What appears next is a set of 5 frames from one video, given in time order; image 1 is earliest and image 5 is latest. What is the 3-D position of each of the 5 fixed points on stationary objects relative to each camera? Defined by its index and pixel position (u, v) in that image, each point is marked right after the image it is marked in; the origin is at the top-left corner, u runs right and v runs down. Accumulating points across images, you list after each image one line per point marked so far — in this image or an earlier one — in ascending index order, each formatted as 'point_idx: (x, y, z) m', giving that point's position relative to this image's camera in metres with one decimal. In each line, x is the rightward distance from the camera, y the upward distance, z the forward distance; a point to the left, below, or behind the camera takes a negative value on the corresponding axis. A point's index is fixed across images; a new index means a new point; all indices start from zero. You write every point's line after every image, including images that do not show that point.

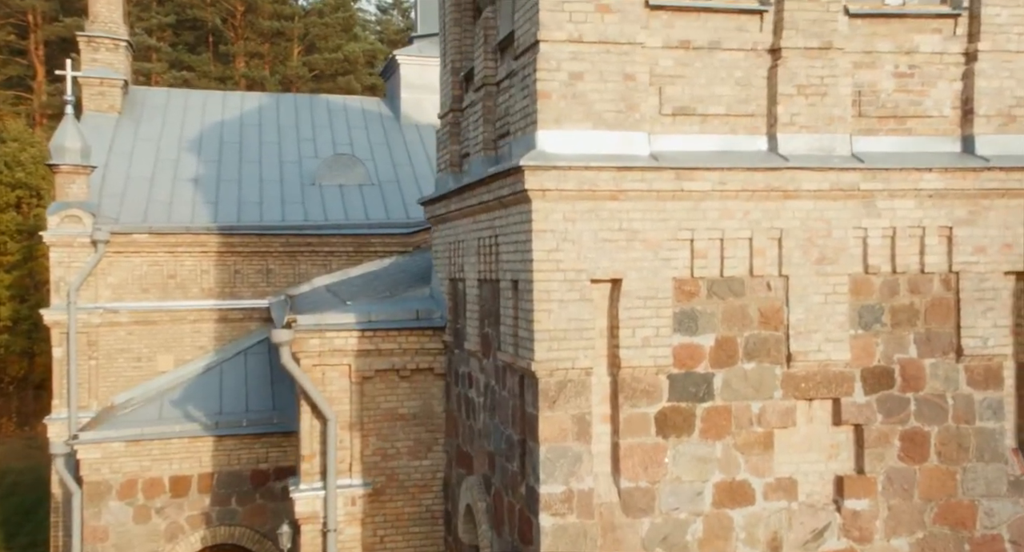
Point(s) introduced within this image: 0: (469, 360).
0: (-0.4, -0.7, +9.0) m
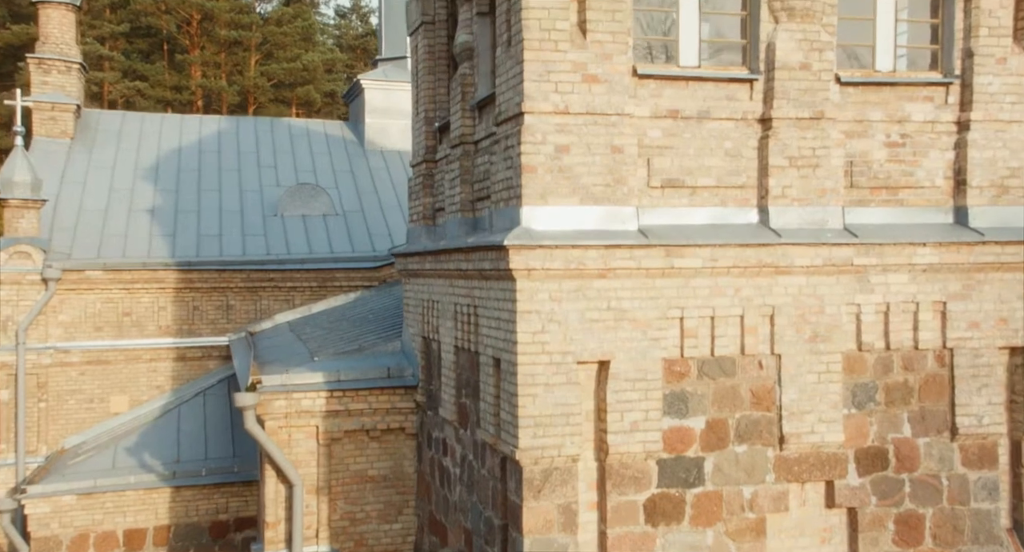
0: (-0.5, -1.2, +8.7) m
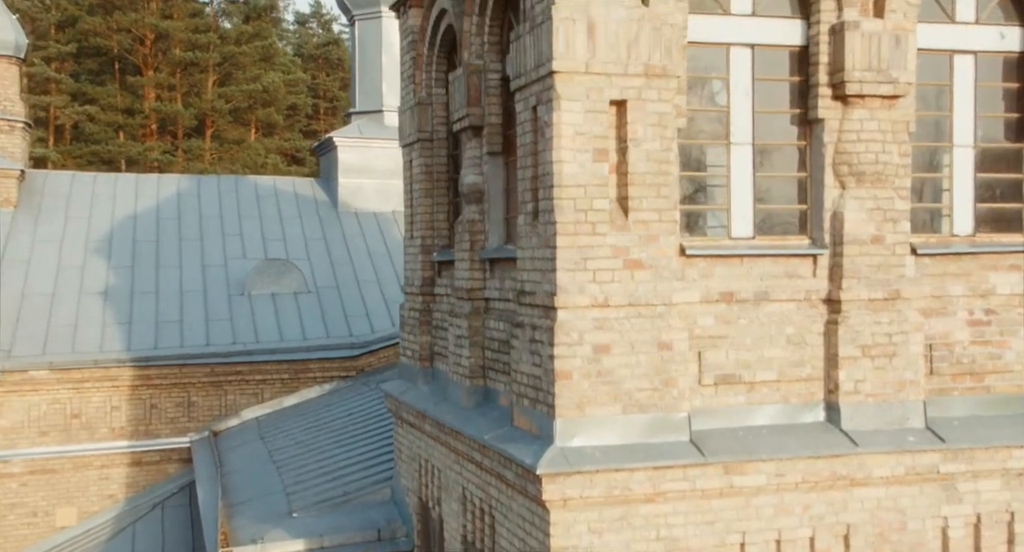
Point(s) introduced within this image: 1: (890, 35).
0: (-0.5, -2.4, +7.5) m
1: (+2.1, +1.3, +6.0) m
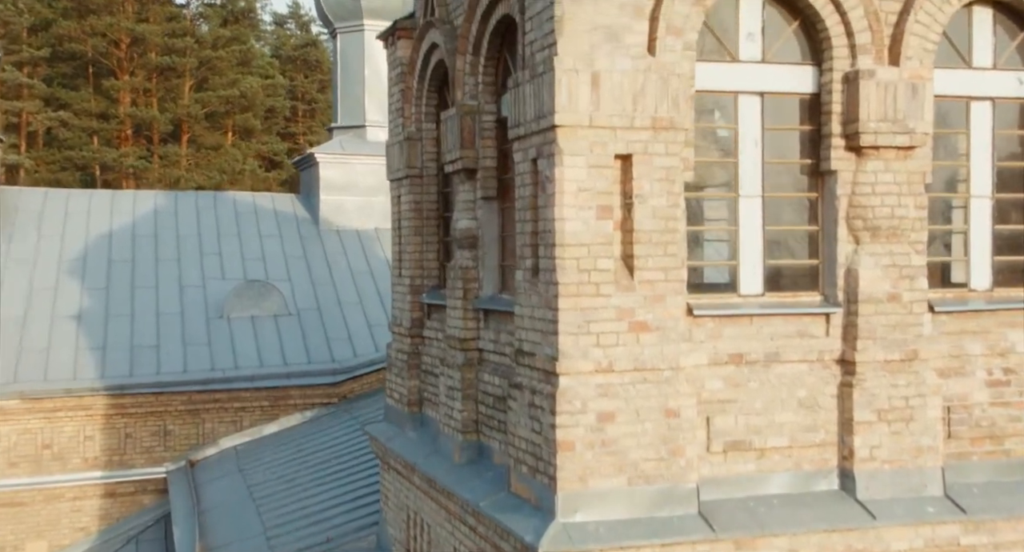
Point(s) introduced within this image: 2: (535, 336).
0: (-0.5, -2.7, +7.2) m
1: (+2.1, +1.0, +5.7) m
2: (+0.1, -0.3, +5.5) m
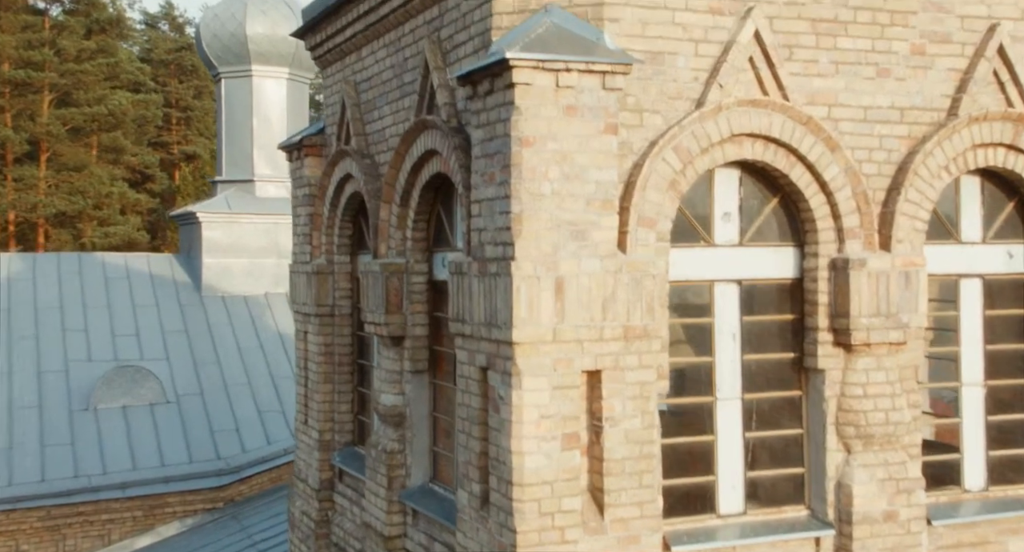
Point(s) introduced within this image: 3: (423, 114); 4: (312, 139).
0: (-0.9, -3.7, +6.2) m
1: (+1.8, 0.0, +5.0) m
2: (-0.1, -1.3, +4.6) m
3: (-0.4, +0.8, +5.4) m
4: (-1.4, +0.9, +7.4) m
